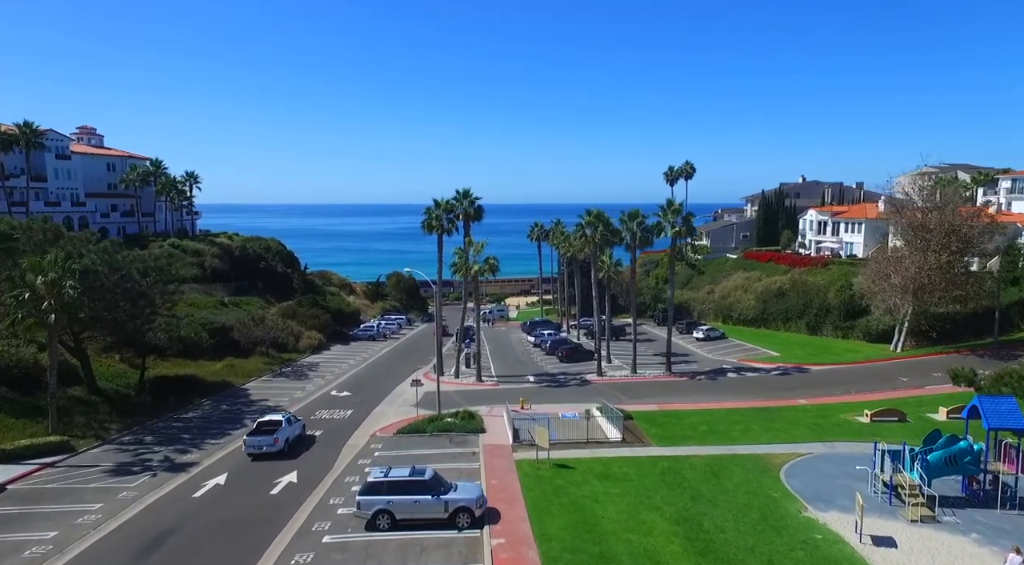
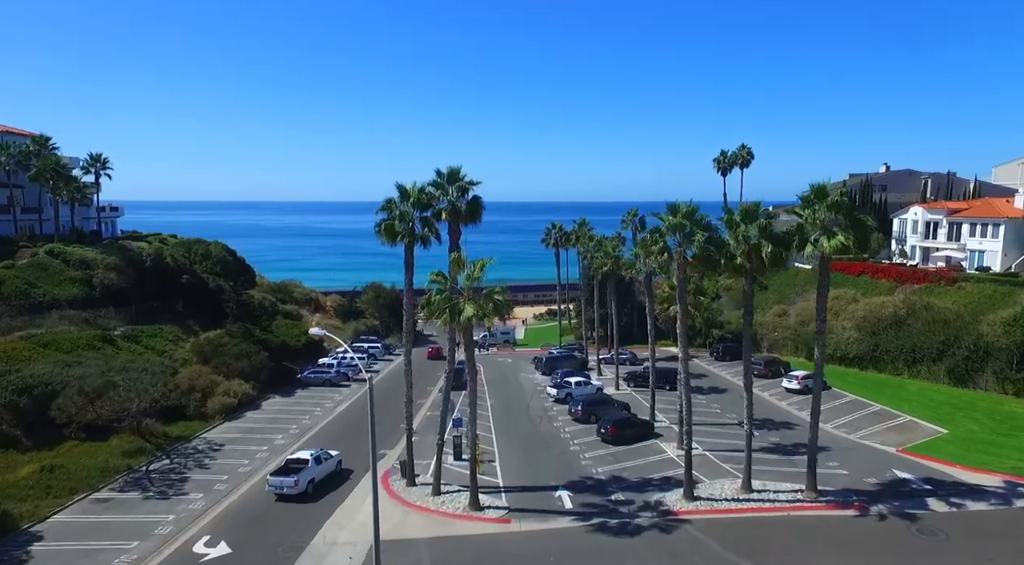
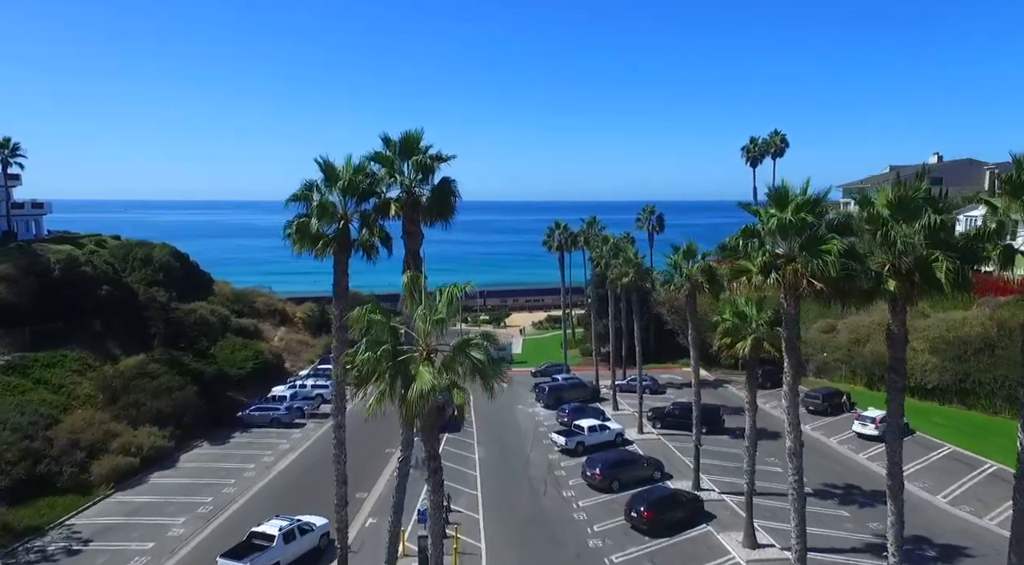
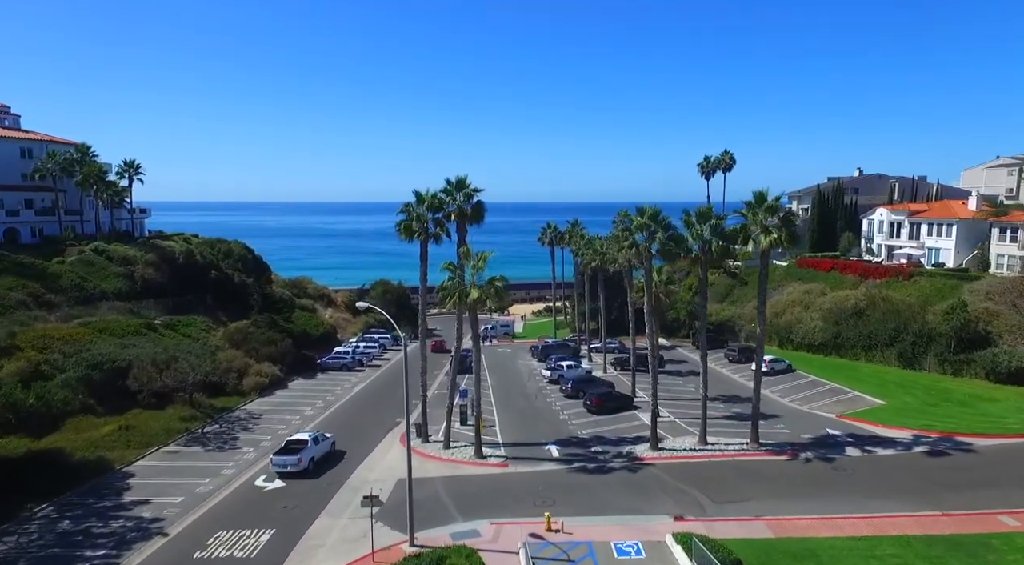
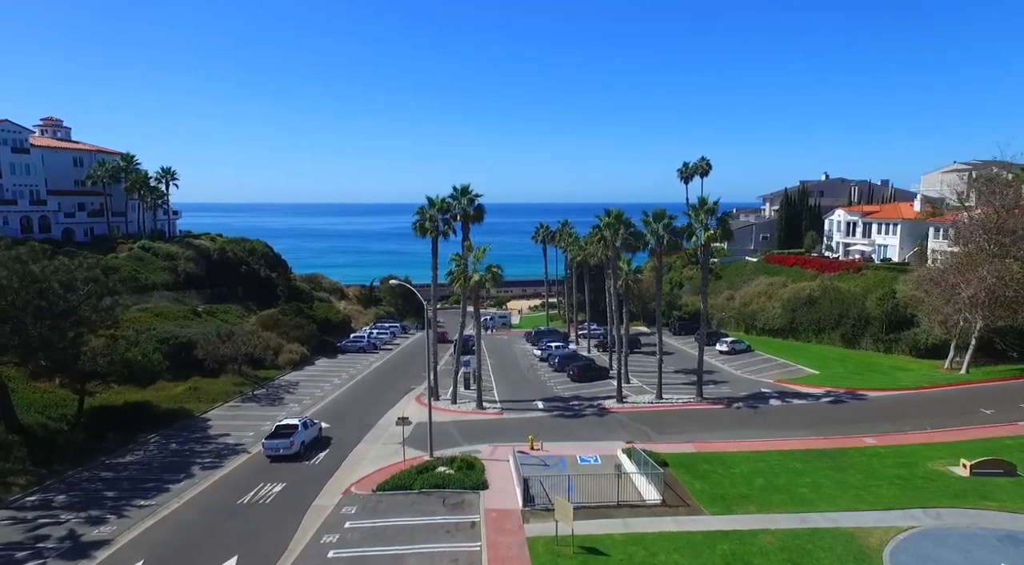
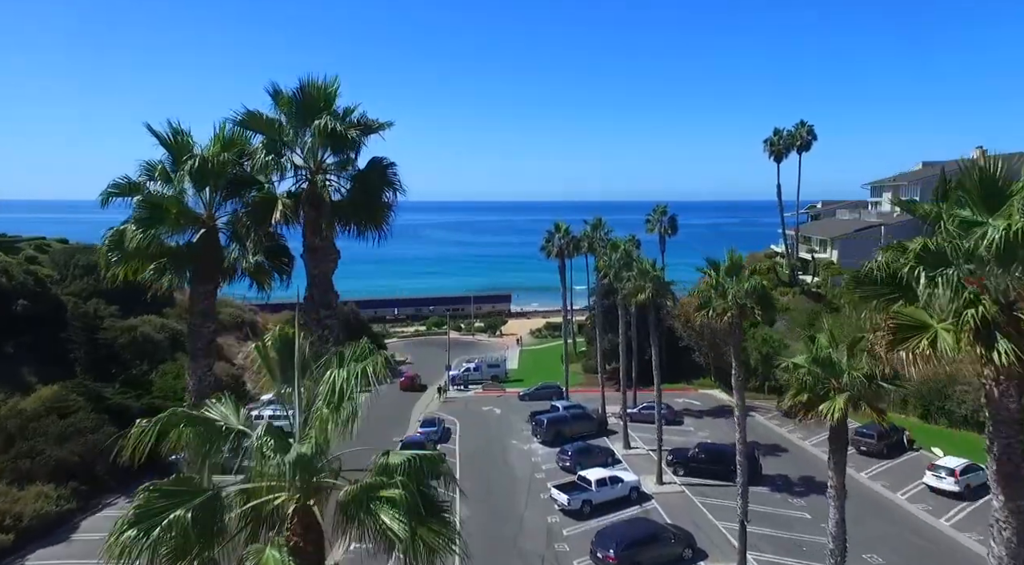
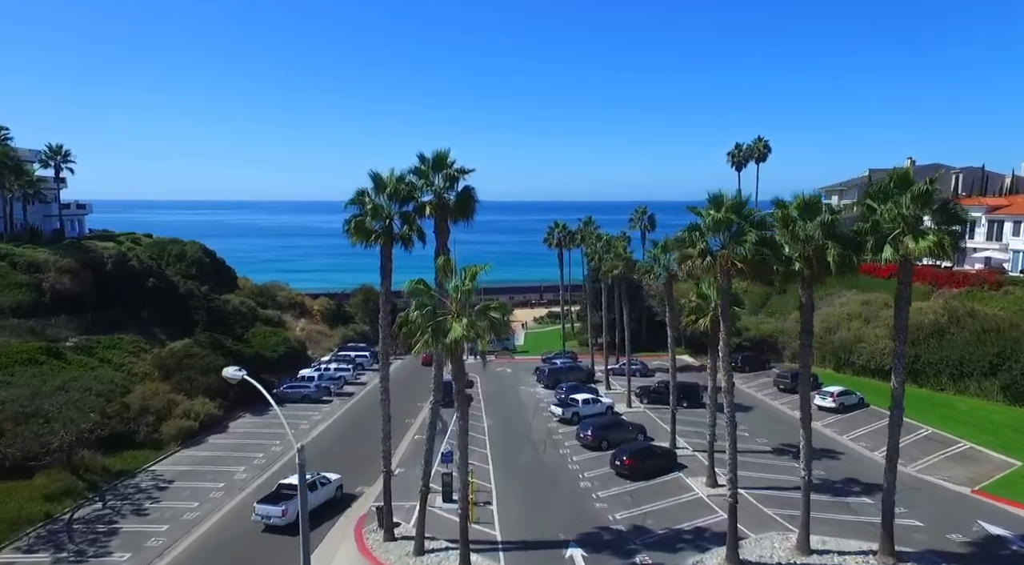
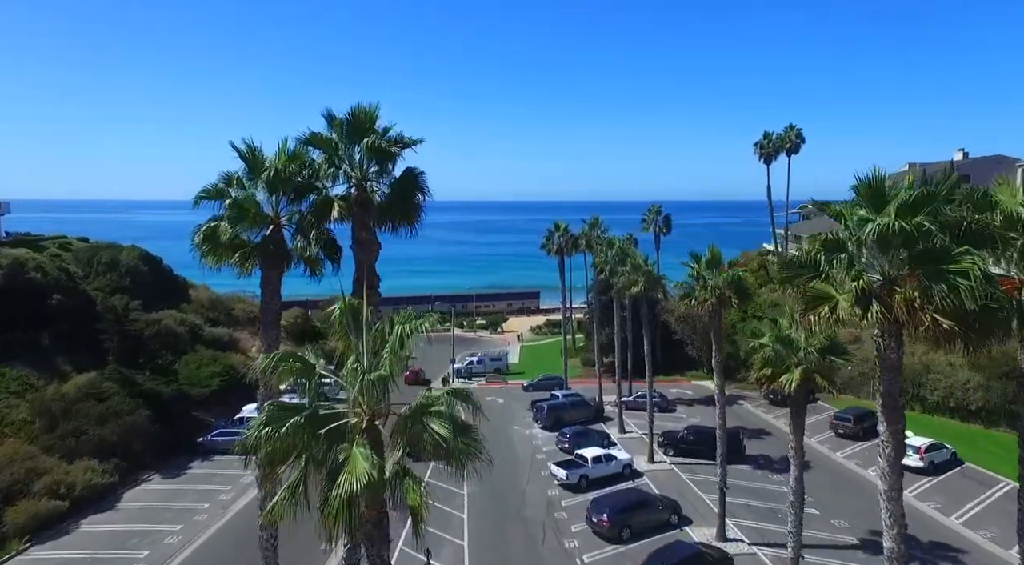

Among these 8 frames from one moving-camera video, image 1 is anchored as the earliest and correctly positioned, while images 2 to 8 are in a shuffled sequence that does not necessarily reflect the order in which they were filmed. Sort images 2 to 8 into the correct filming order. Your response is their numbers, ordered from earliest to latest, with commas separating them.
5, 4, 2, 7, 3, 8, 6
